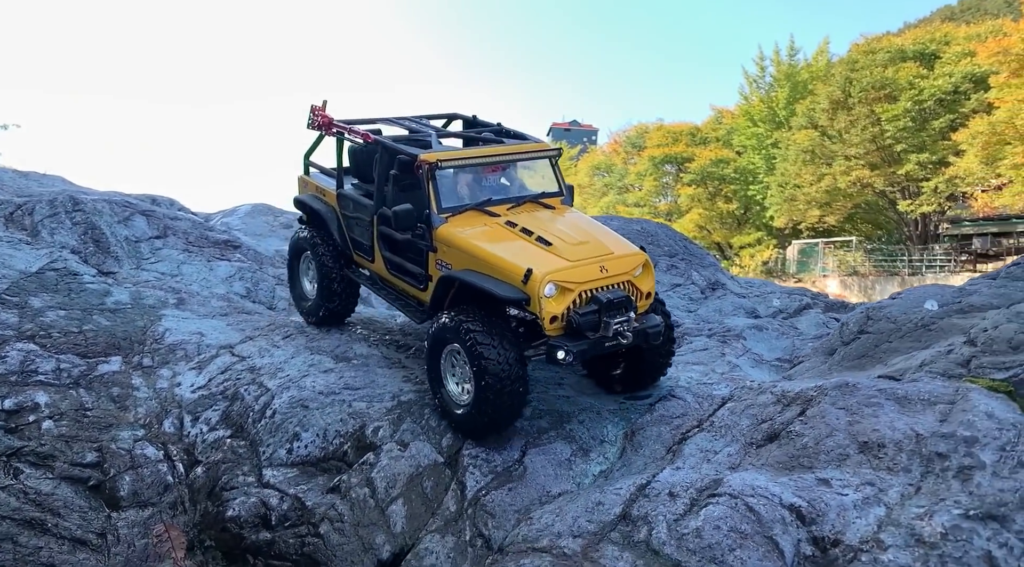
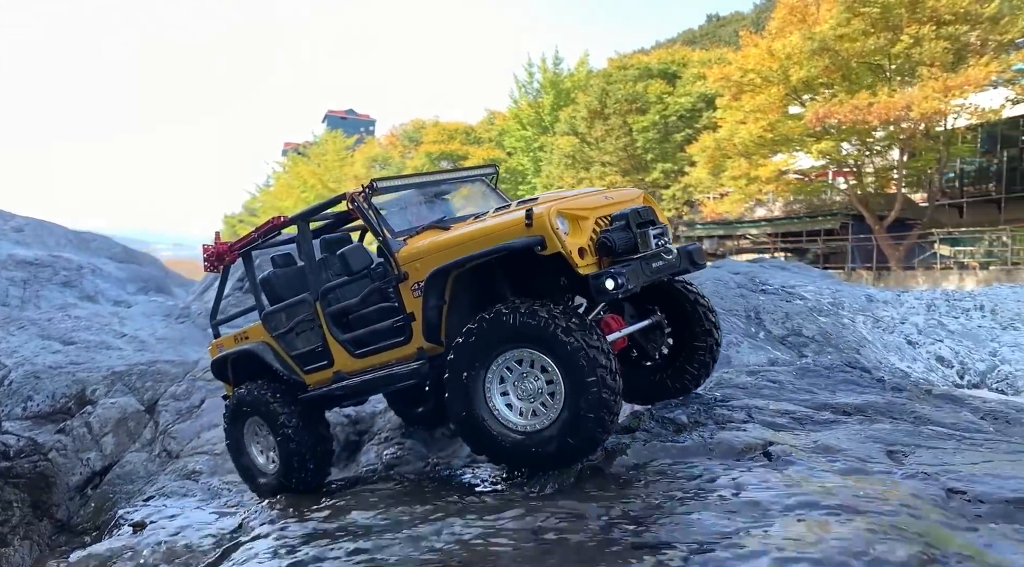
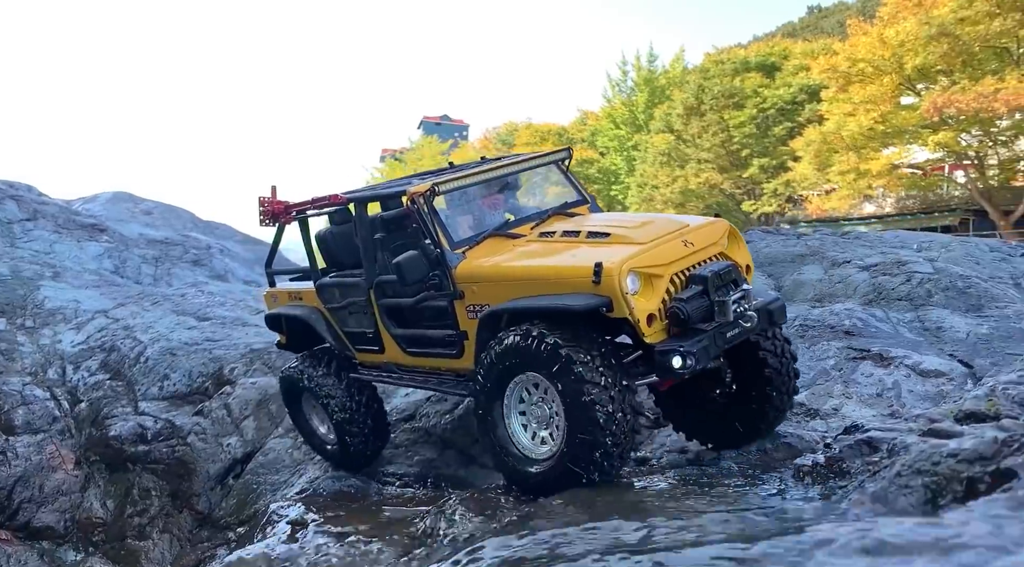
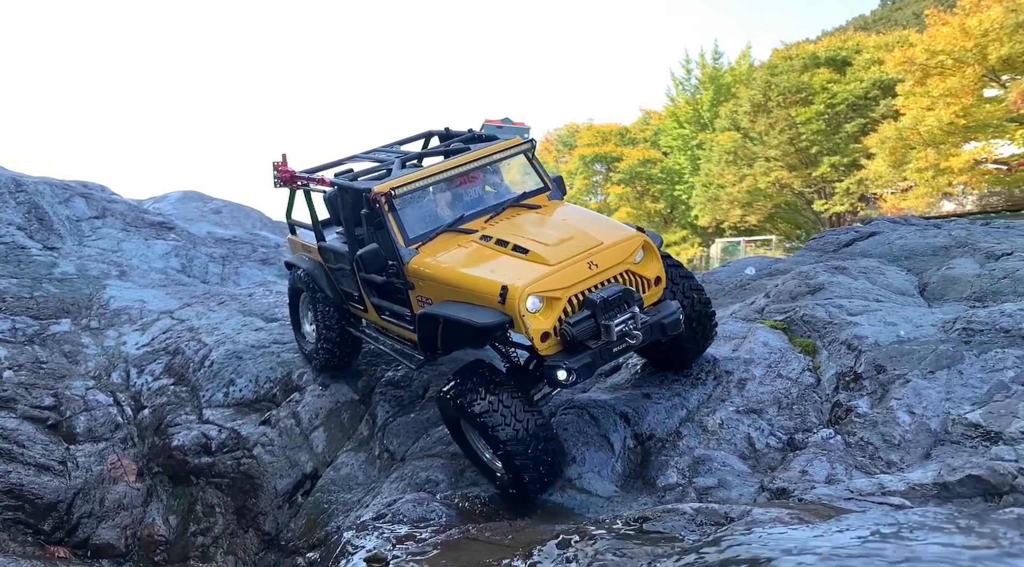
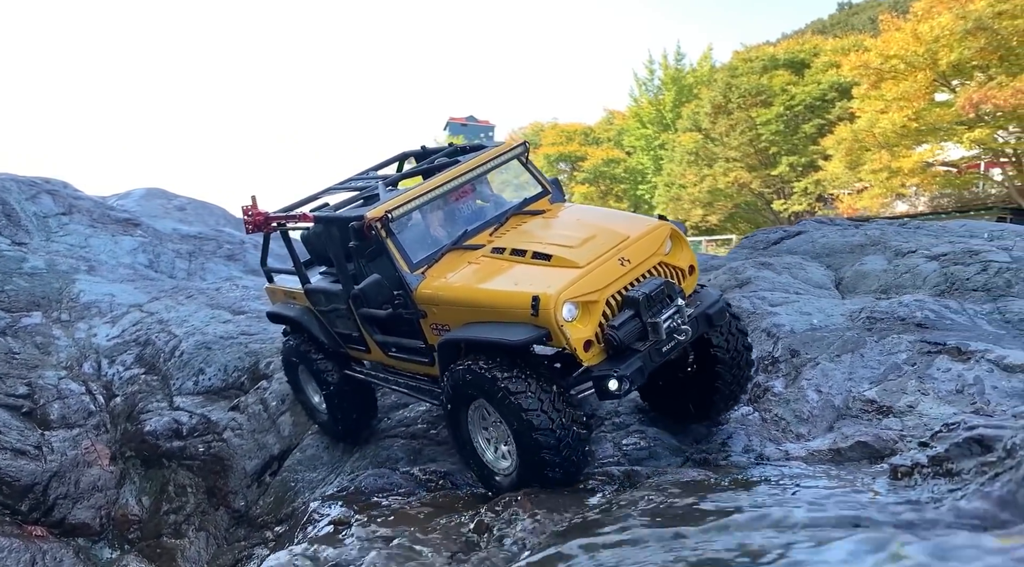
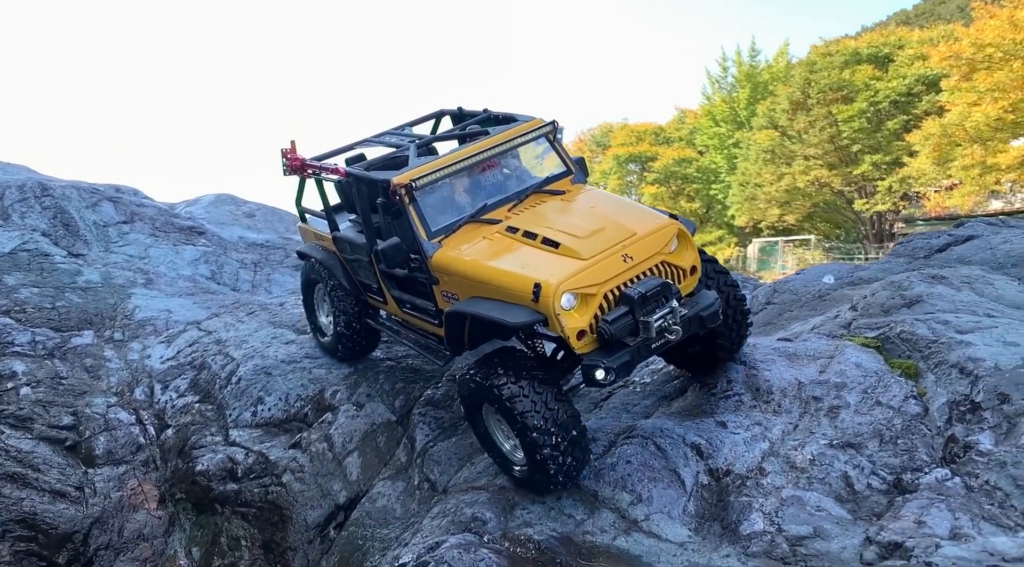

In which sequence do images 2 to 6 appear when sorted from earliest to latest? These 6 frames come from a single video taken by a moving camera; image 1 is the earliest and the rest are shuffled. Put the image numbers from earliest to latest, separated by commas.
6, 4, 5, 3, 2
